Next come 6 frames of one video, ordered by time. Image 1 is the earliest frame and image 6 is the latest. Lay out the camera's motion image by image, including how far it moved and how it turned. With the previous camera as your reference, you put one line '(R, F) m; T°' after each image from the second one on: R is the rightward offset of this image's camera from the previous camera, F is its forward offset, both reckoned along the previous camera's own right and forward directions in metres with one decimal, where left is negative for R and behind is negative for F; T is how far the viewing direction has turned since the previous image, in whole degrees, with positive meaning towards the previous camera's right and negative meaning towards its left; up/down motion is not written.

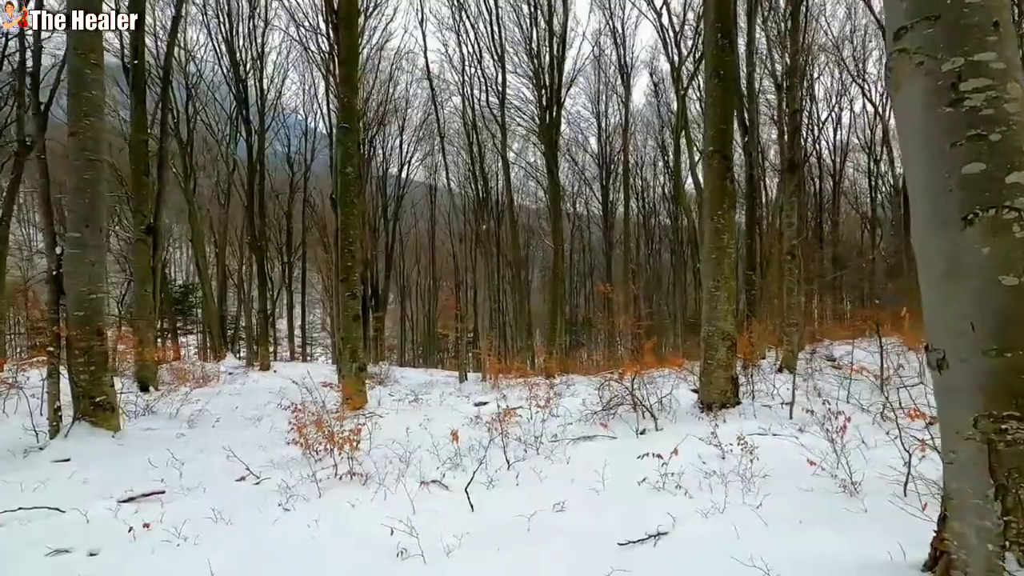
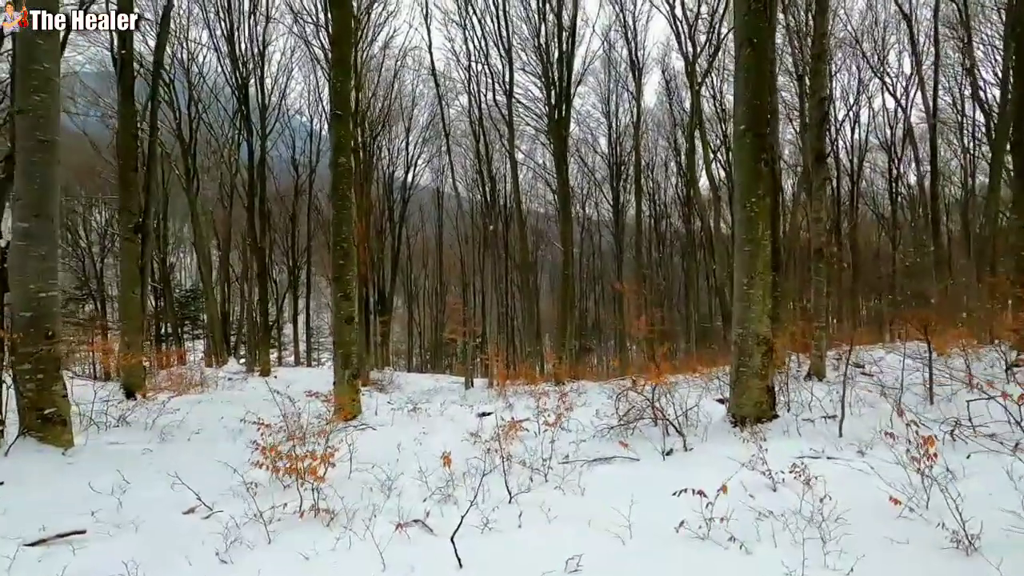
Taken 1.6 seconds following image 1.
(0.0, +0.7) m; -1°
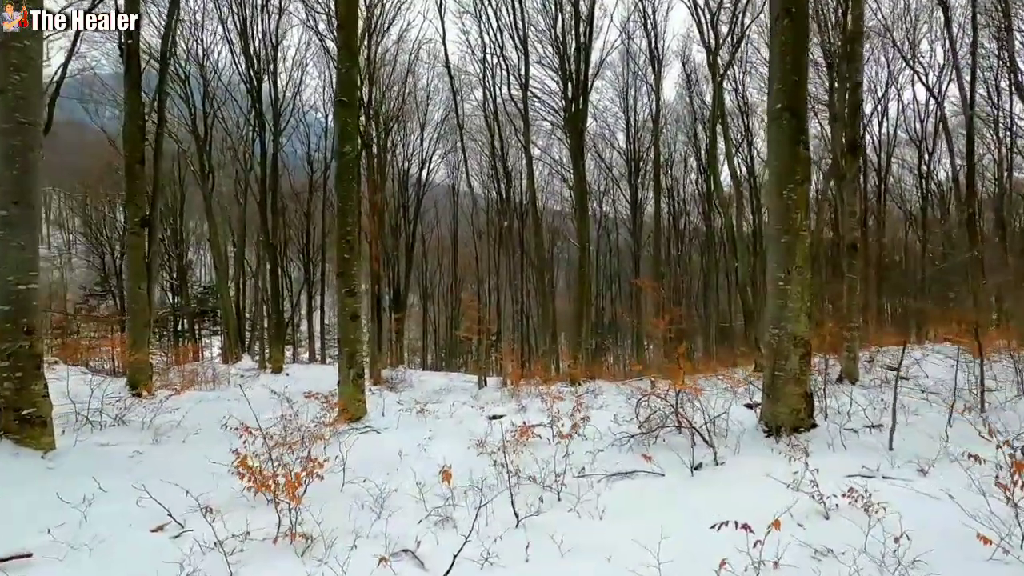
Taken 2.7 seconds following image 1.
(0.0, +0.4) m; -2°
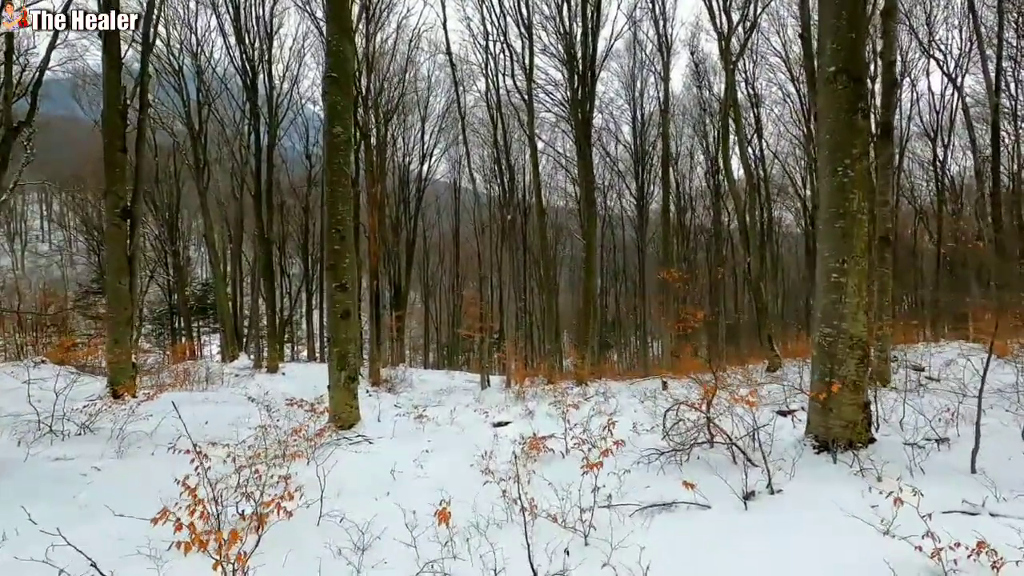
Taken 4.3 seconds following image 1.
(-0.1, +0.6) m; 0°
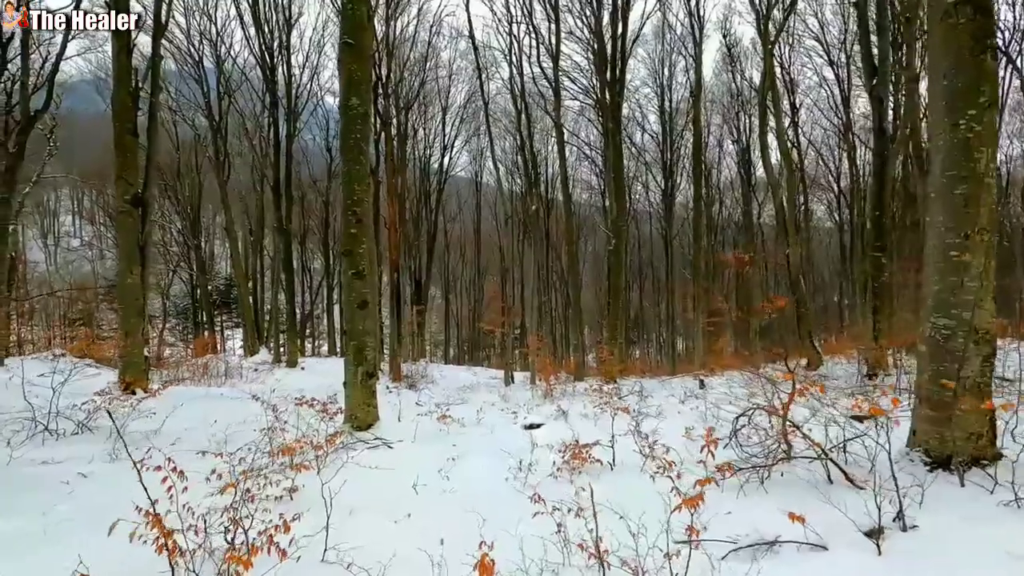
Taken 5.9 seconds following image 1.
(-0.2, +0.6) m; -2°
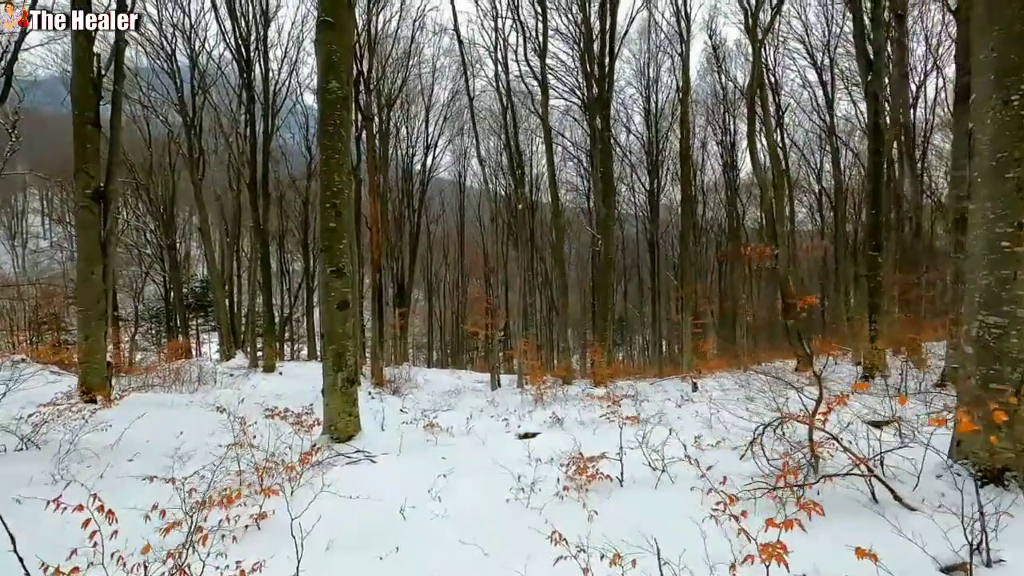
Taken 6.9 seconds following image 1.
(-0.1, +0.4) m; +2°
